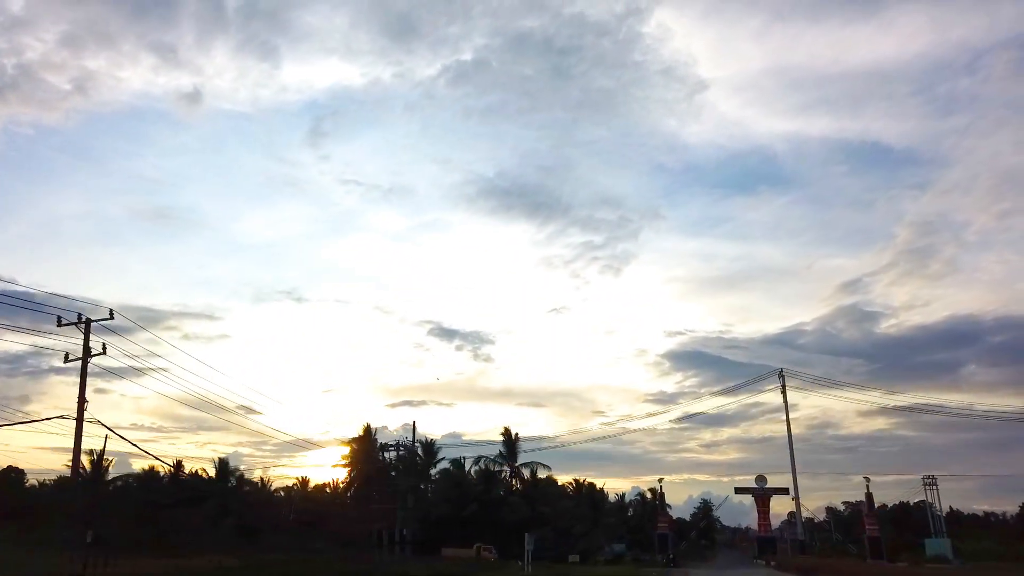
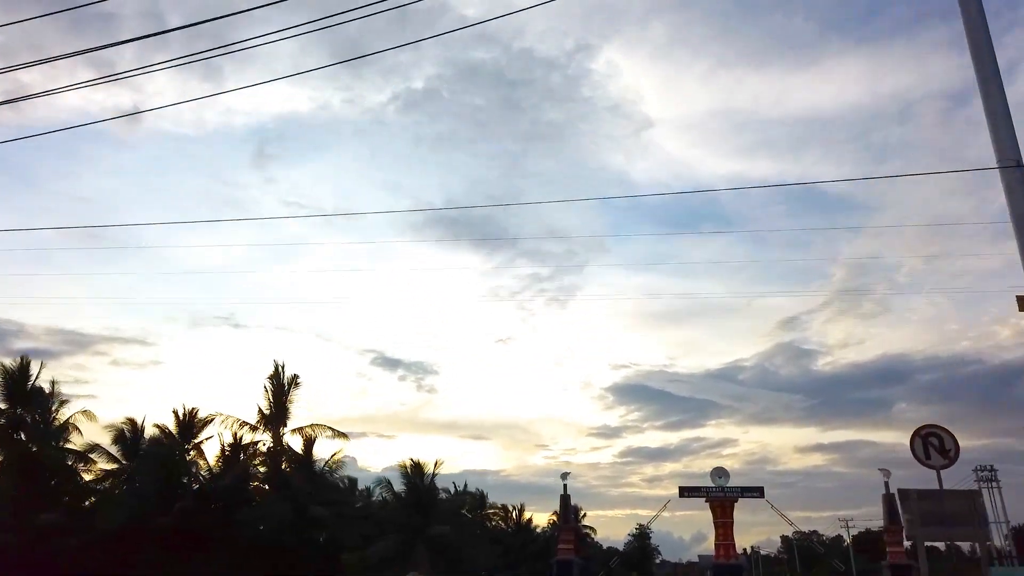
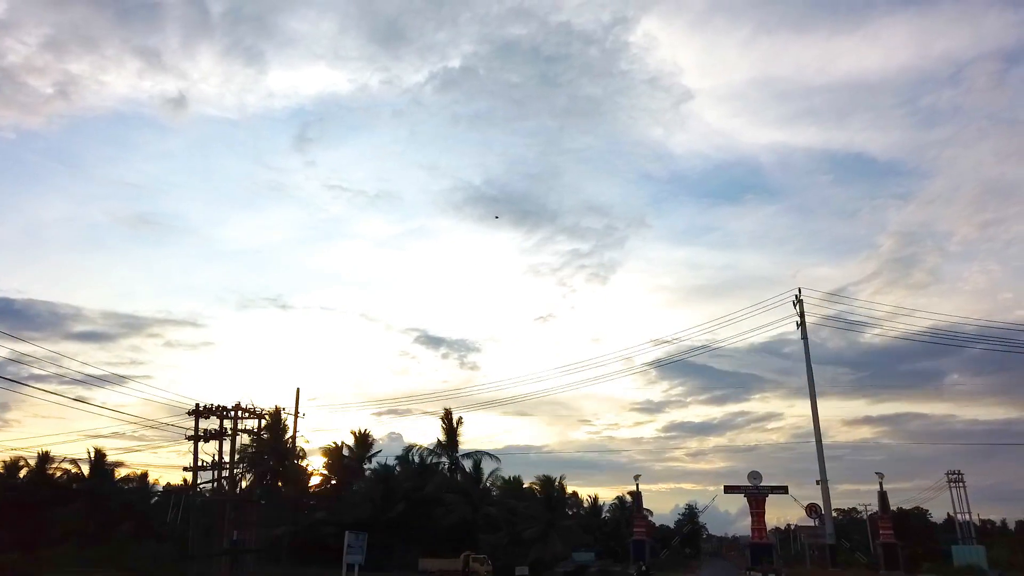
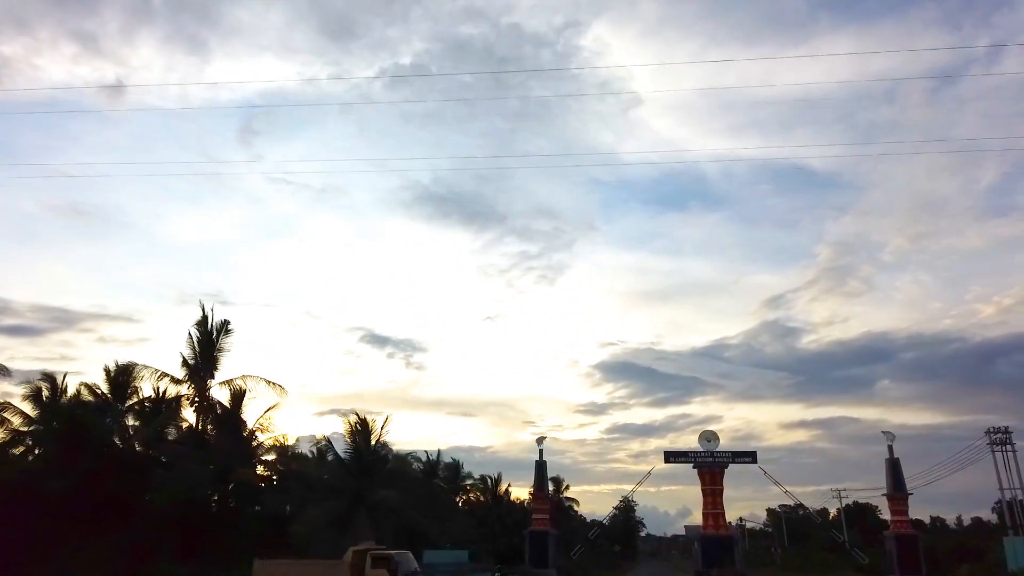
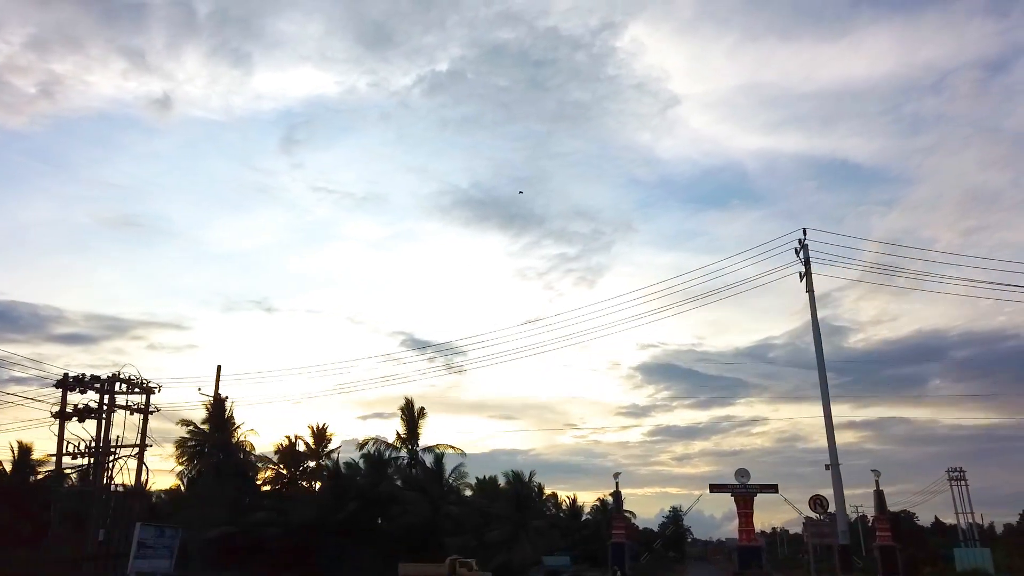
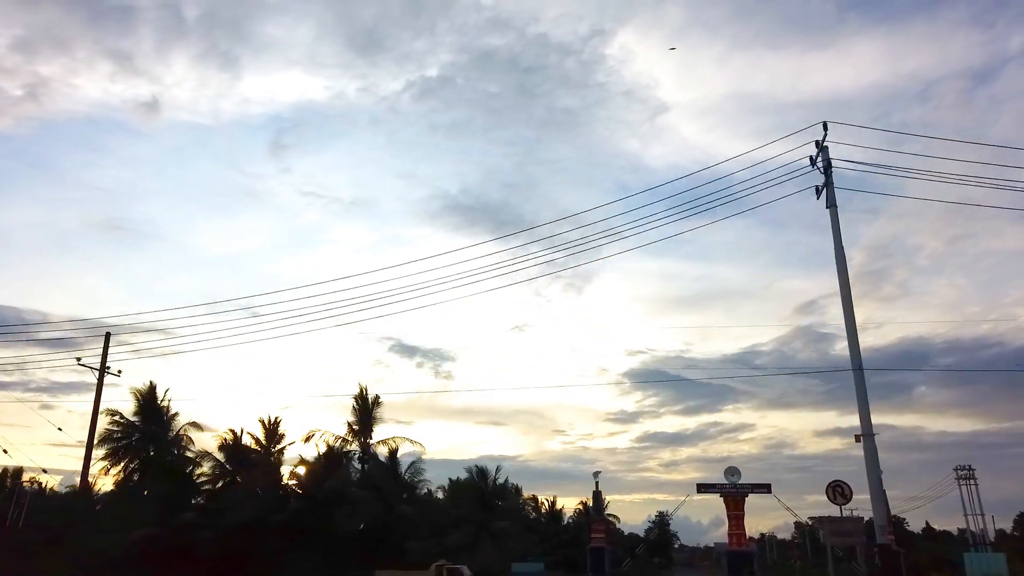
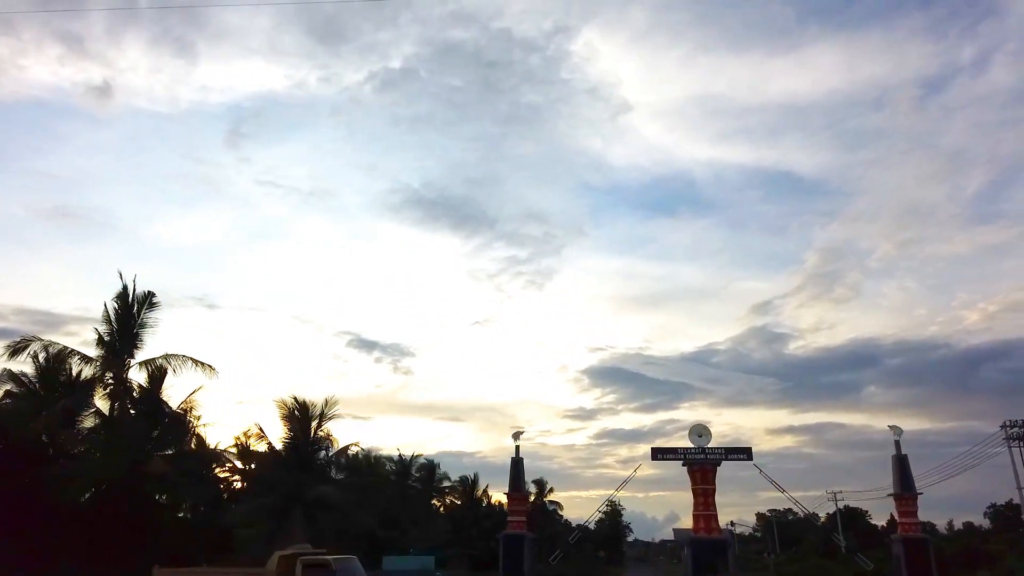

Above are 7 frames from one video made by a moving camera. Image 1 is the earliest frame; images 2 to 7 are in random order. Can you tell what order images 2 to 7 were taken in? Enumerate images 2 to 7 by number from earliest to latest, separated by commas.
3, 5, 6, 2, 4, 7
